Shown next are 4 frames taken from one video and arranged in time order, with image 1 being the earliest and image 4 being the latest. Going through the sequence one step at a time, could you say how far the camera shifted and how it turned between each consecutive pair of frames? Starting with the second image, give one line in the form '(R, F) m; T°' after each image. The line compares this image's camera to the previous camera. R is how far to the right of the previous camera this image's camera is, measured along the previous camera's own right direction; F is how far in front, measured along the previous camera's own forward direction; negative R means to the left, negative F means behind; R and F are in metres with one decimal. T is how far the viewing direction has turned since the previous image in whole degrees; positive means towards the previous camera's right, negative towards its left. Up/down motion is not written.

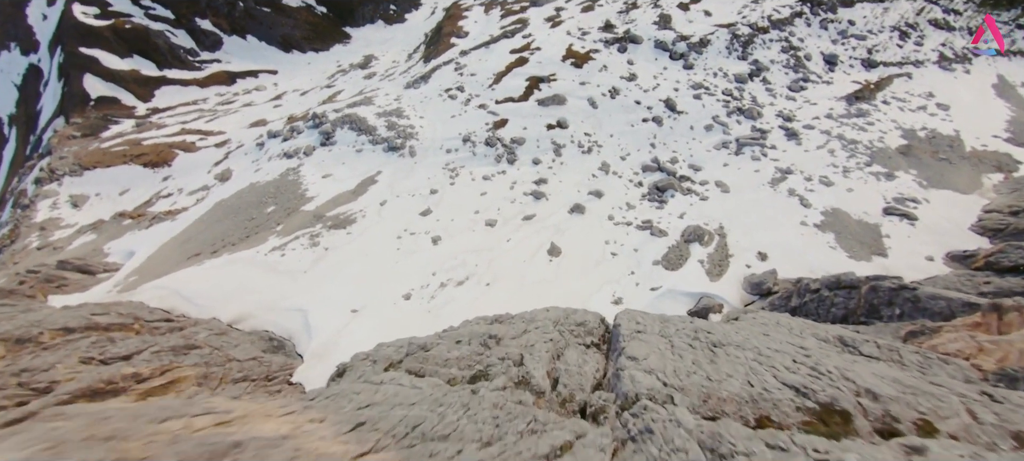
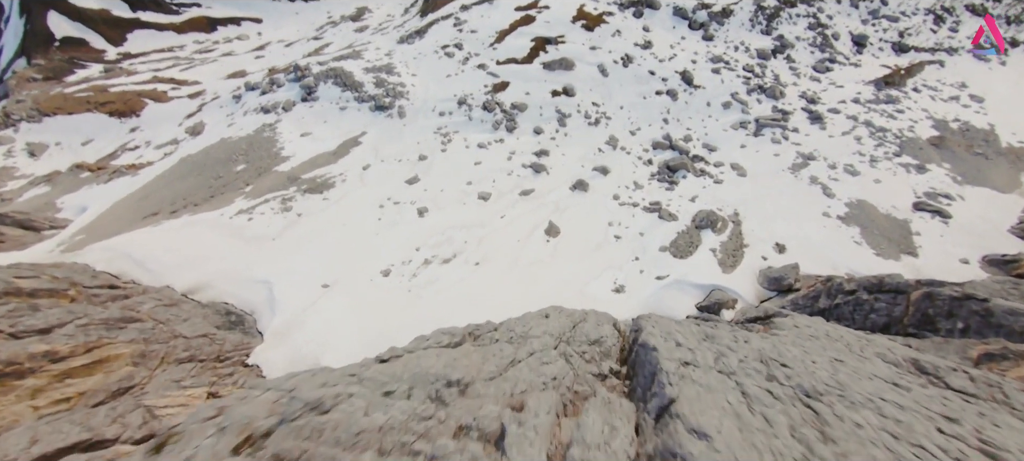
(+0.1, +1.6) m; +1°
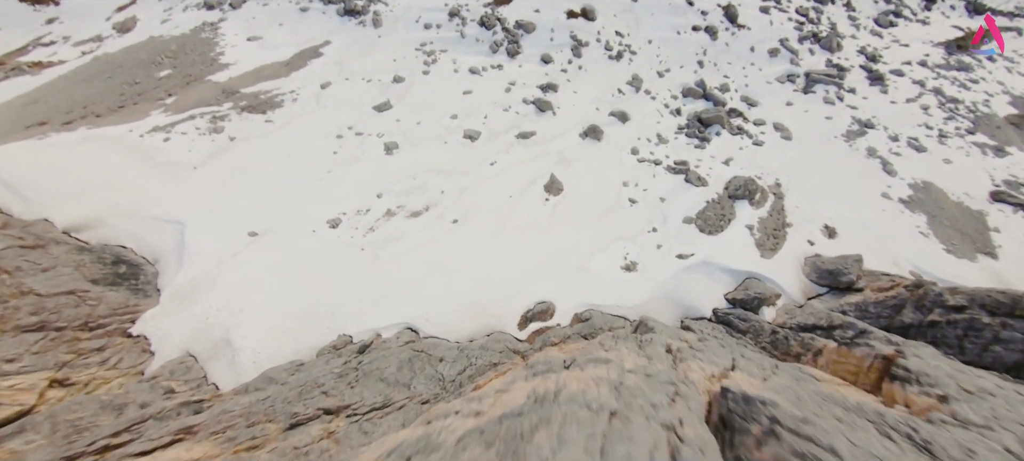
(+0.1, +3.0) m; +1°
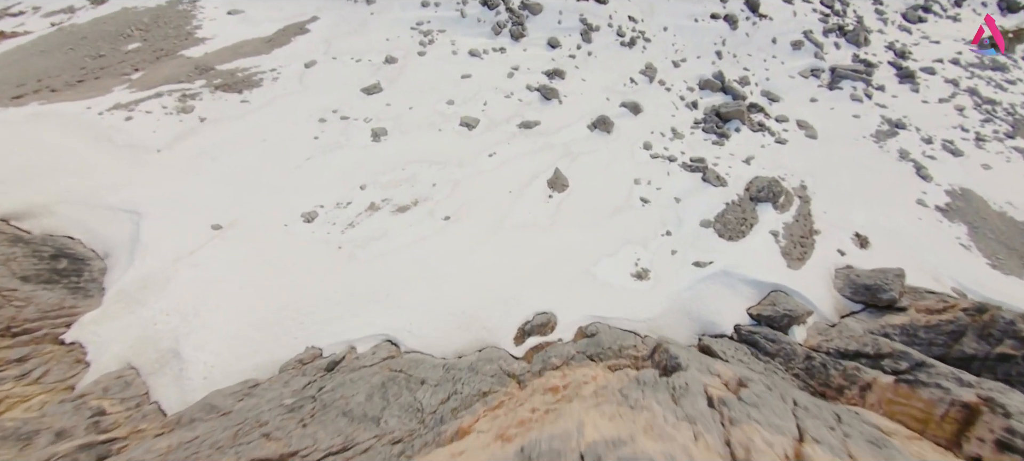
(0.0, +1.2) m; 0°
